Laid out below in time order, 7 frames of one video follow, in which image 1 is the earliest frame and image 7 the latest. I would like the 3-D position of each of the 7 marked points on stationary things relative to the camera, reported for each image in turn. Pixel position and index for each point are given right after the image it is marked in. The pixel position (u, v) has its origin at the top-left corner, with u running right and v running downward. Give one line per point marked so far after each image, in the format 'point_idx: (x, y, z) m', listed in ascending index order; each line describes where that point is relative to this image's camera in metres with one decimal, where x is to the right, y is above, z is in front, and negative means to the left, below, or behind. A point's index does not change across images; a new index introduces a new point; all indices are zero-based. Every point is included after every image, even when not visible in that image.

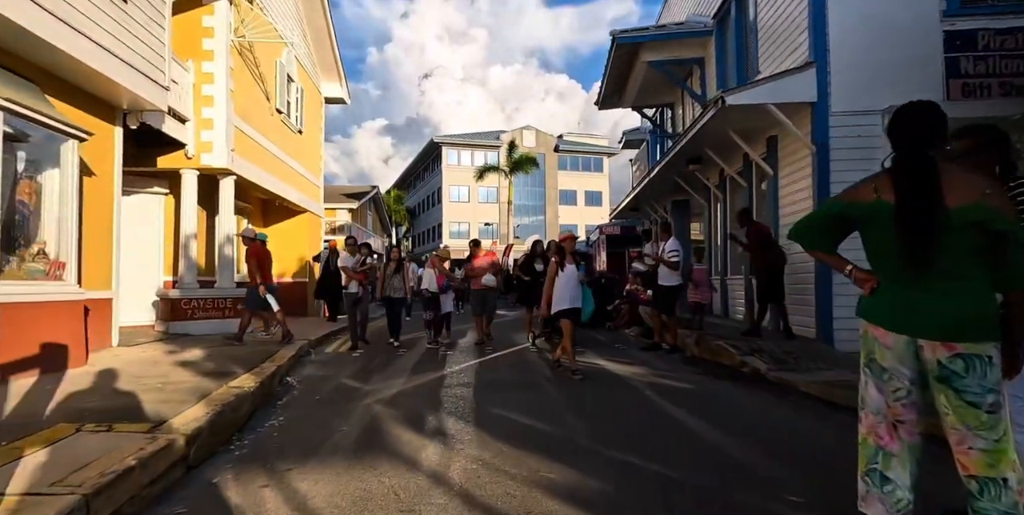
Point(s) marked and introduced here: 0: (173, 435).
0: (-2.2, -1.2, +3.8) m
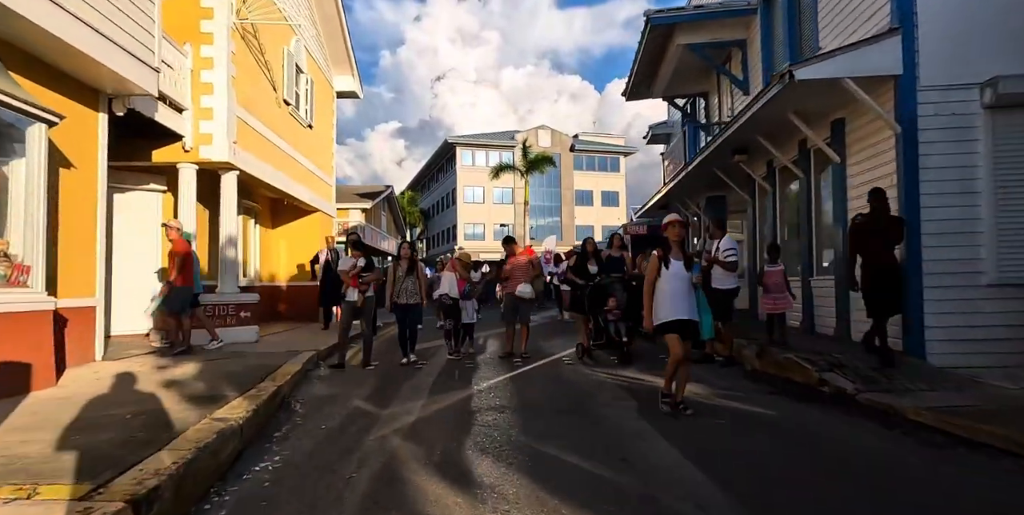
0: (-1.9, -1.2, +2.8) m
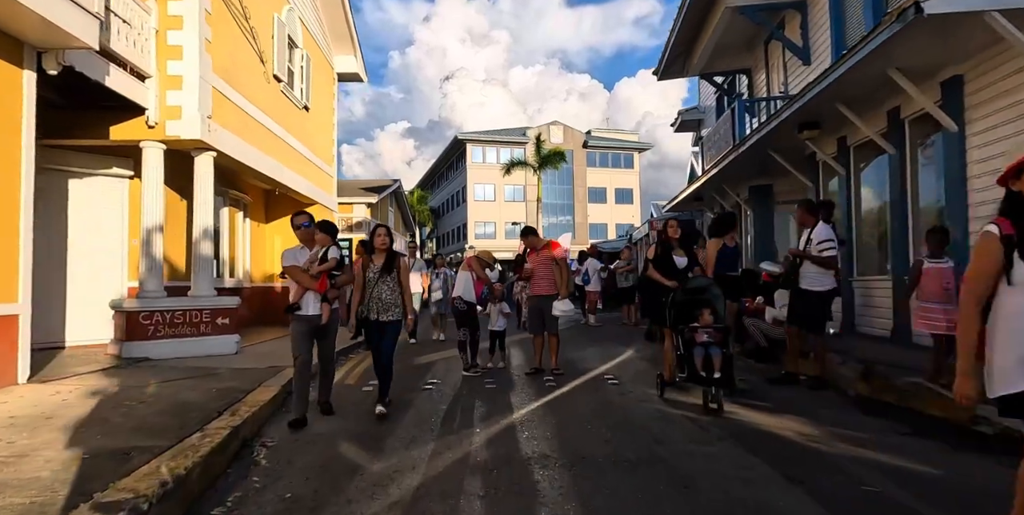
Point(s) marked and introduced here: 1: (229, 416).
0: (-1.6, -1.1, +1.1) m
1: (-2.3, -1.3, +4.8) m
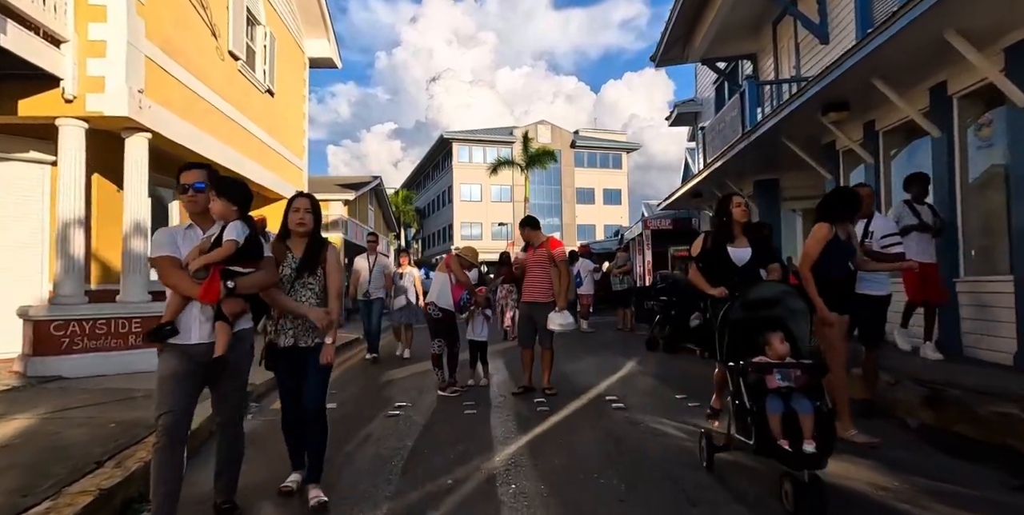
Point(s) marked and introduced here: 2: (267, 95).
0: (-1.6, -1.1, -0.1) m
1: (-2.4, -1.3, +3.5) m
2: (-5.2, +3.4, +12.4) m
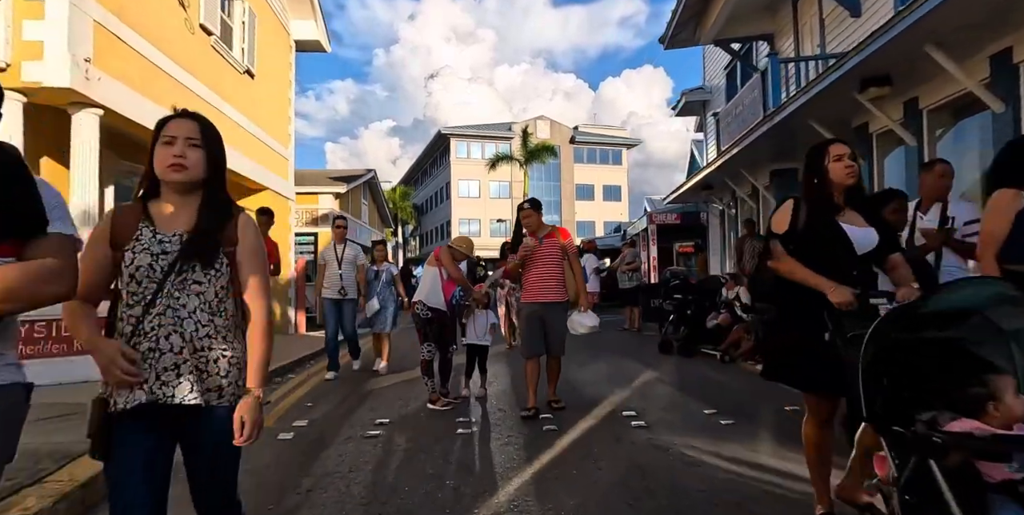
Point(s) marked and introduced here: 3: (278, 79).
0: (-1.6, -1.0, -1.1) m
1: (-2.4, -1.2, +2.6) m
2: (-5.2, +3.5, +11.5) m
3: (-5.5, +4.2, +13.7) m
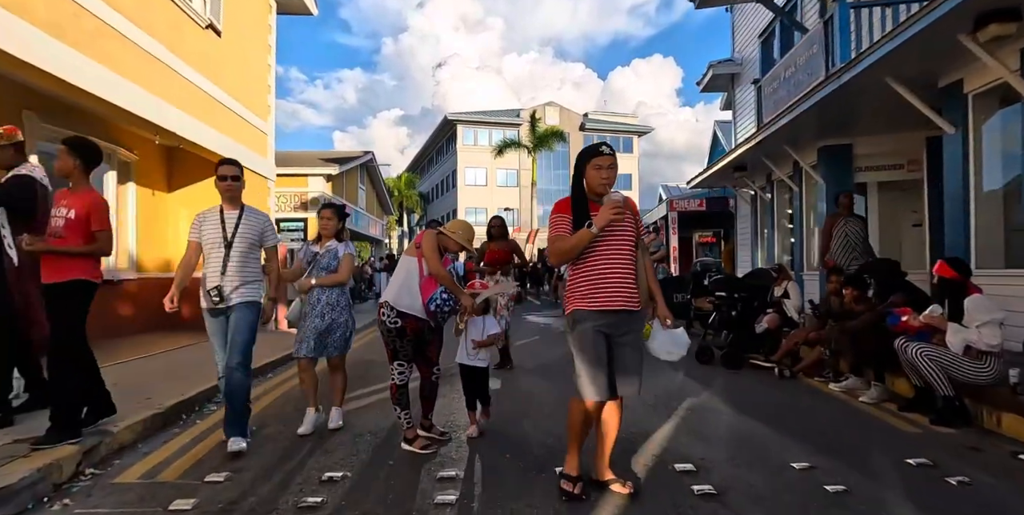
0: (-1.7, -1.0, -2.6) m
1: (-2.4, -1.2, +1.1) m
2: (-5.1, +3.8, +9.8) m
3: (-5.3, +4.5, +12.1) m
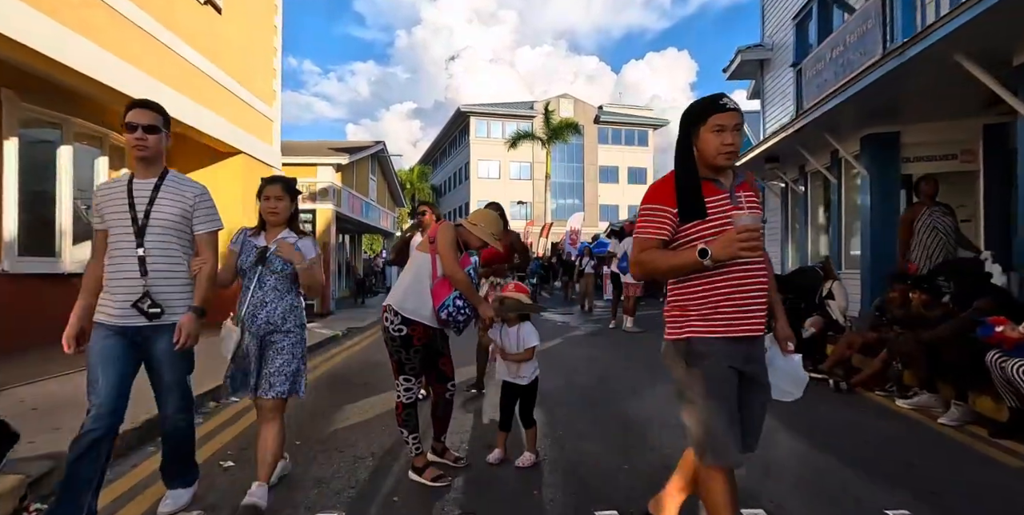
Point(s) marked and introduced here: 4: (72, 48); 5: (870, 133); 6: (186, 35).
0: (-1.6, -1.1, -3.3) m
1: (-2.3, -1.2, +0.4) m
2: (-4.7, +3.9, +9.2) m
3: (-4.9, +4.6, +11.4) m
4: (-4.6, +2.2, +6.2) m
5: (+6.2, +2.1, +10.0) m
6: (-4.8, +3.3, +9.0) m
